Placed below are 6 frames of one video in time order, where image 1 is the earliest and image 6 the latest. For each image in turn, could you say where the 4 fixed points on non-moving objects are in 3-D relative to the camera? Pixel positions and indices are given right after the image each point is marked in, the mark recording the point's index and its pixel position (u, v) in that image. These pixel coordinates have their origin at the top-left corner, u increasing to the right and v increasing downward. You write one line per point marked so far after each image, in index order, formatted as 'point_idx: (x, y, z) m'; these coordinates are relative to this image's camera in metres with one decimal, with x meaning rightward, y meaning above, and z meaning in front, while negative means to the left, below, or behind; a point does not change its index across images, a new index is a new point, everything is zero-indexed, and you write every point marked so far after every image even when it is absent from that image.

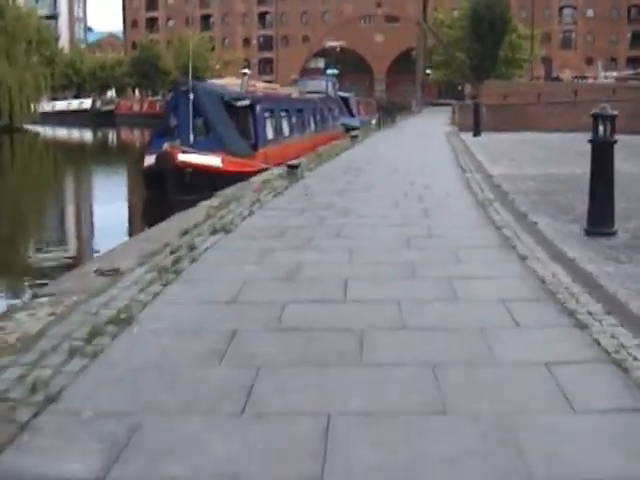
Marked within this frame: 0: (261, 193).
0: (-0.6, +0.5, +9.9) m
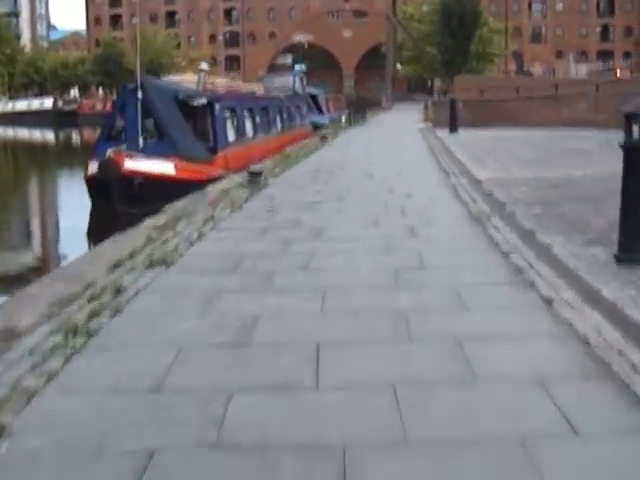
0: (-0.9, +0.3, +8.4) m
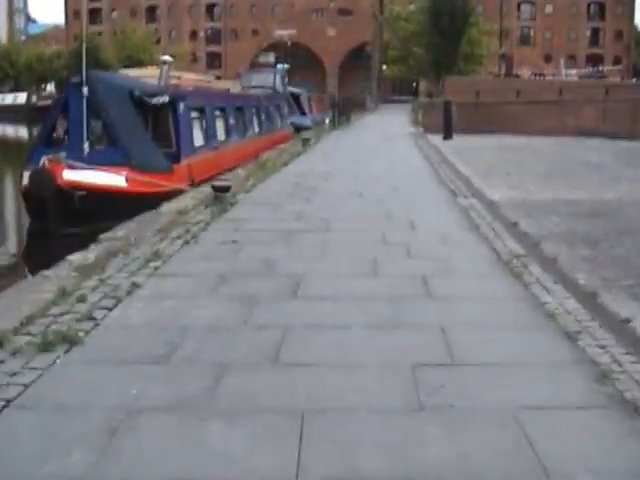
0: (-1.1, 0.0, +6.5) m
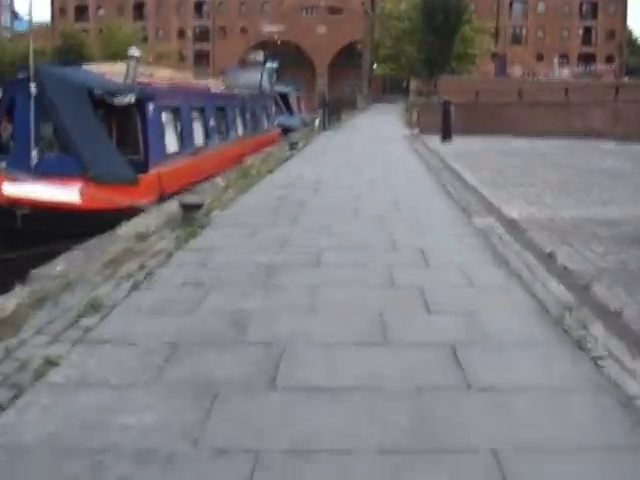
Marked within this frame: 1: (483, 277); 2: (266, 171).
0: (-1.1, -0.2, +5.1) m
1: (+0.9, -0.2, +5.1) m
2: (-0.7, +0.9, +11.9) m
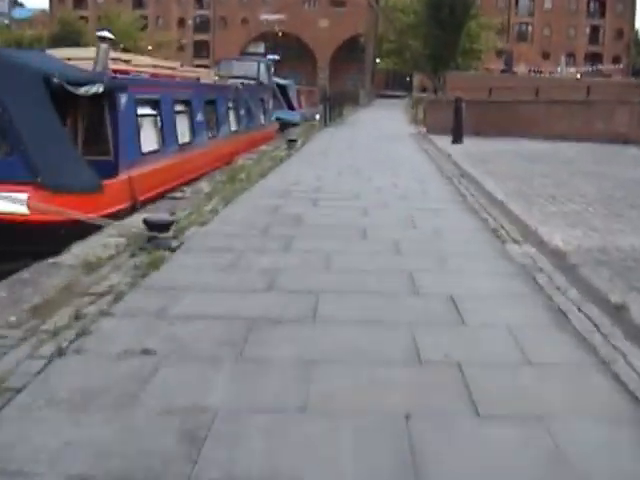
0: (-1.1, -0.4, +3.7) m
1: (+0.9, -0.4, +3.7) m
2: (-0.7, +0.7, +10.5) m
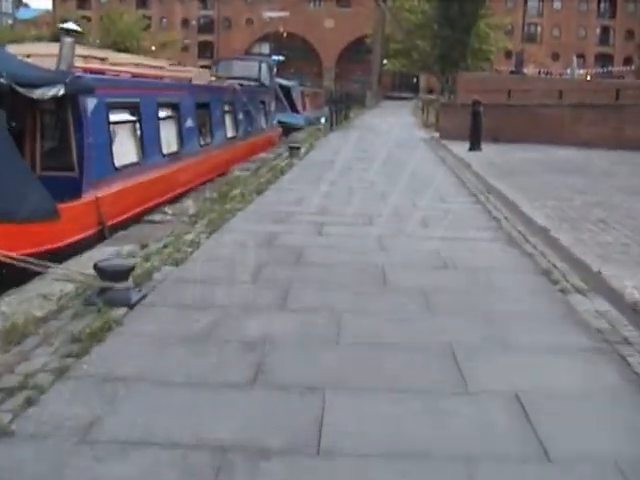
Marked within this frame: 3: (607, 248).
0: (-1.1, -0.6, +2.3) m
1: (+0.9, -0.7, +2.3) m
2: (-0.6, +0.5, +9.1) m
3: (+1.9, -0.1, +6.1) m
